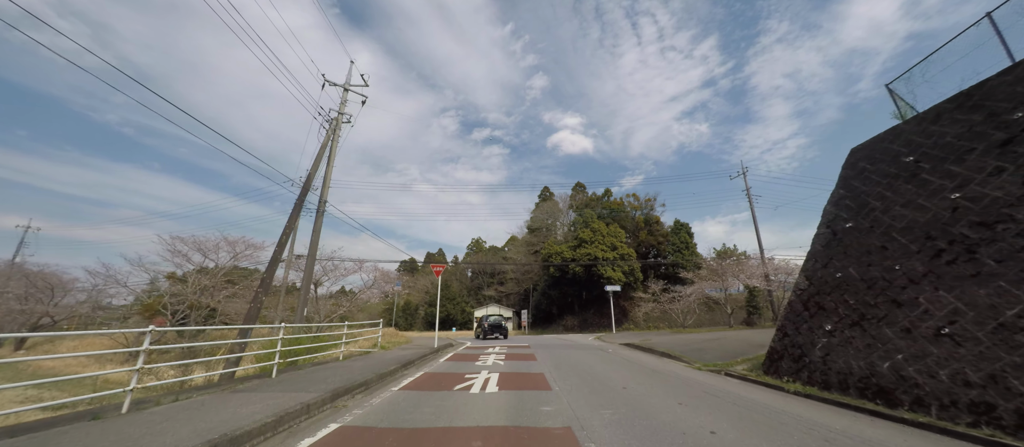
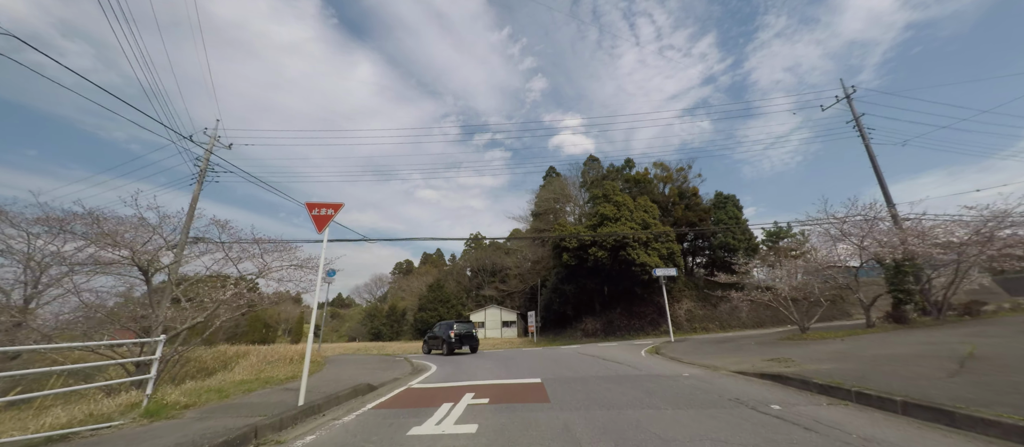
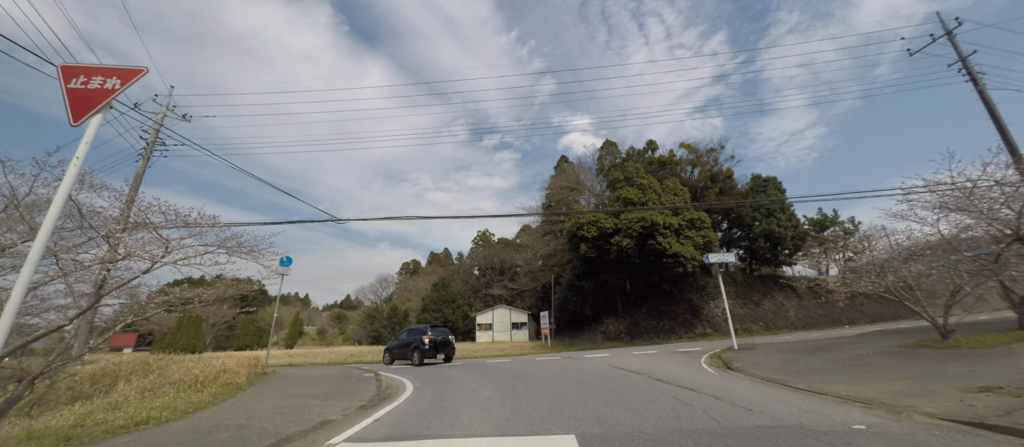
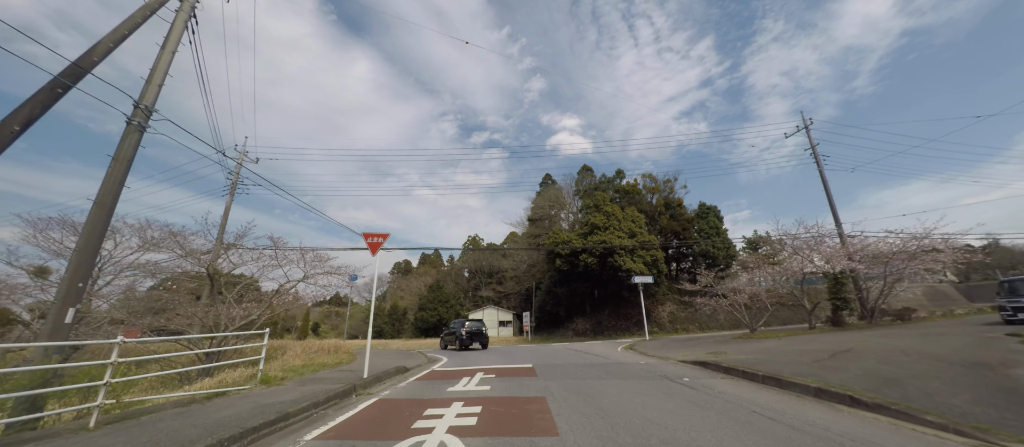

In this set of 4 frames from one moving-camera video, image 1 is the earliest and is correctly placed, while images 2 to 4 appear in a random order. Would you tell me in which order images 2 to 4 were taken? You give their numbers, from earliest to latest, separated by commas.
4, 2, 3
